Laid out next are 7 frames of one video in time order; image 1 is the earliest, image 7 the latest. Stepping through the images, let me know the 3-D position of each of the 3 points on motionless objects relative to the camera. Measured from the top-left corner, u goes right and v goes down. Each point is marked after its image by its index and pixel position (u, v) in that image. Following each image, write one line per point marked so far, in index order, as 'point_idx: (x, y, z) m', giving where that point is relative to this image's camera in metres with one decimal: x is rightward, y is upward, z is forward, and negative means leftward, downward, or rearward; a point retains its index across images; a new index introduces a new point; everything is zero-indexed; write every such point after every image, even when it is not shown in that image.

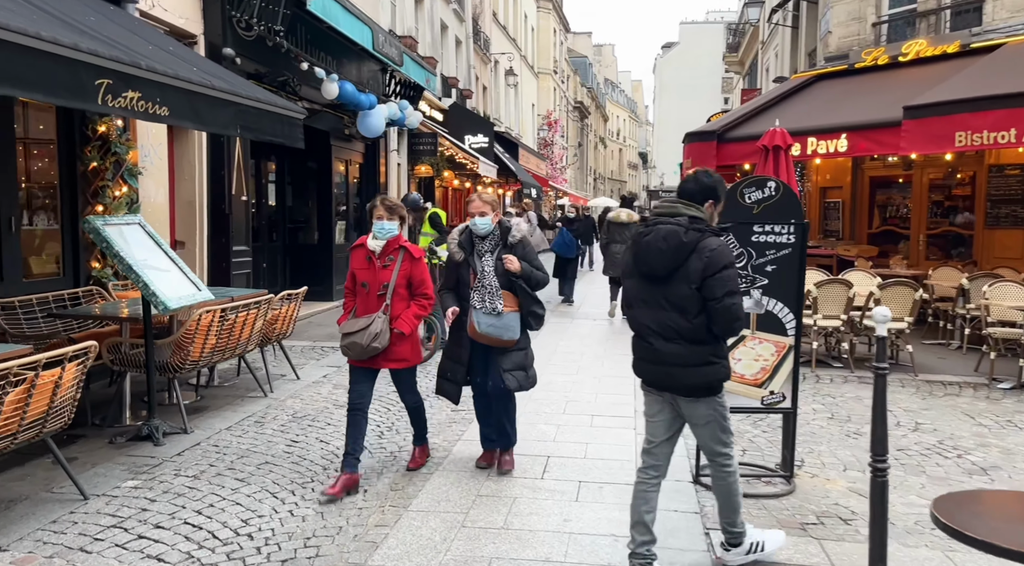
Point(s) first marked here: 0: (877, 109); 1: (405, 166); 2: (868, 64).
0: (+4.7, +2.2, +9.6) m
1: (-2.2, +2.4, +15.4) m
2: (+5.3, +3.3, +11.2) m
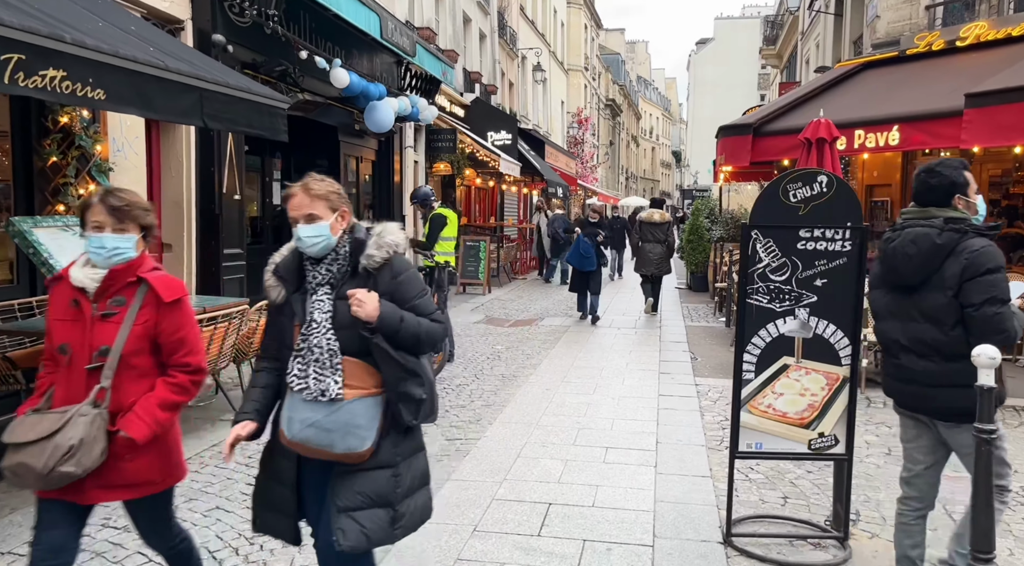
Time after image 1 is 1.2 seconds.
0: (+4.9, +2.1, +8.7) m
1: (-1.8, +2.4, +14.7) m
2: (+5.6, +3.2, +10.2) m
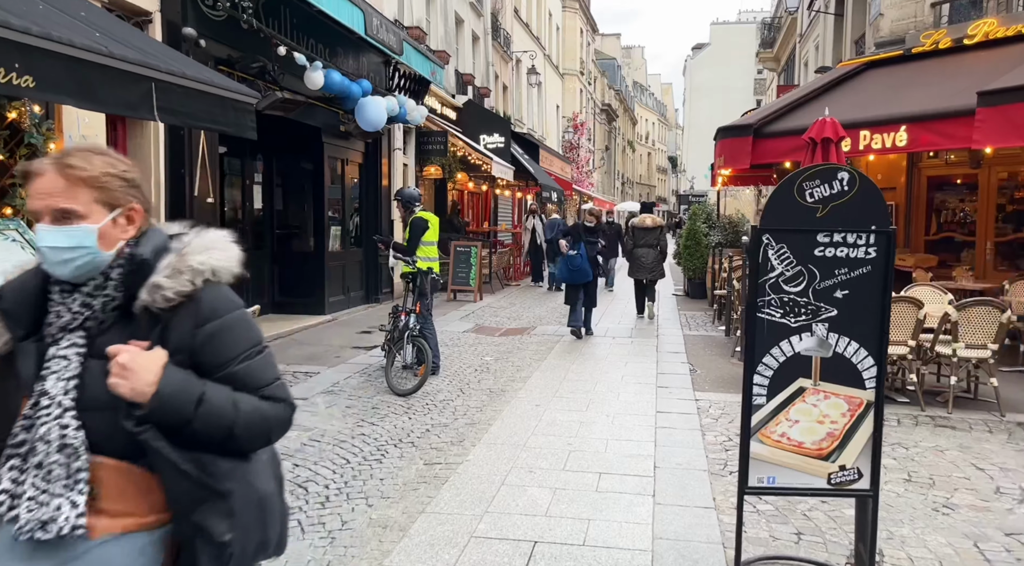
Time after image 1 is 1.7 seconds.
0: (+4.7, +2.1, +8.3) m
1: (-1.9, +2.2, +14.3) m
2: (+5.5, +3.1, +9.9) m
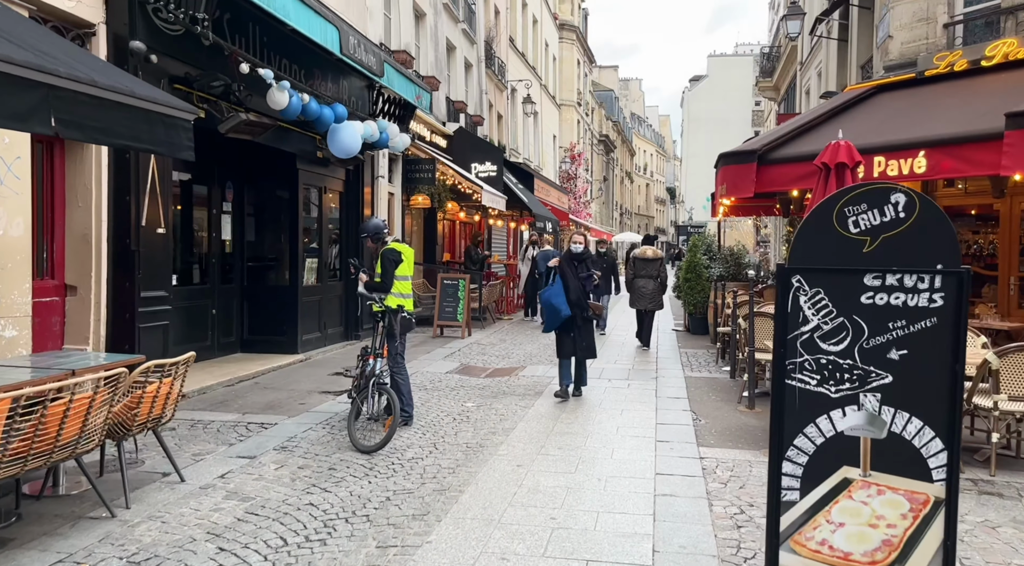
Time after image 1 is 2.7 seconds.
0: (+4.6, +1.7, +7.7) m
1: (-2.1, +1.6, +13.7) m
2: (+5.3, +2.6, +9.3) m
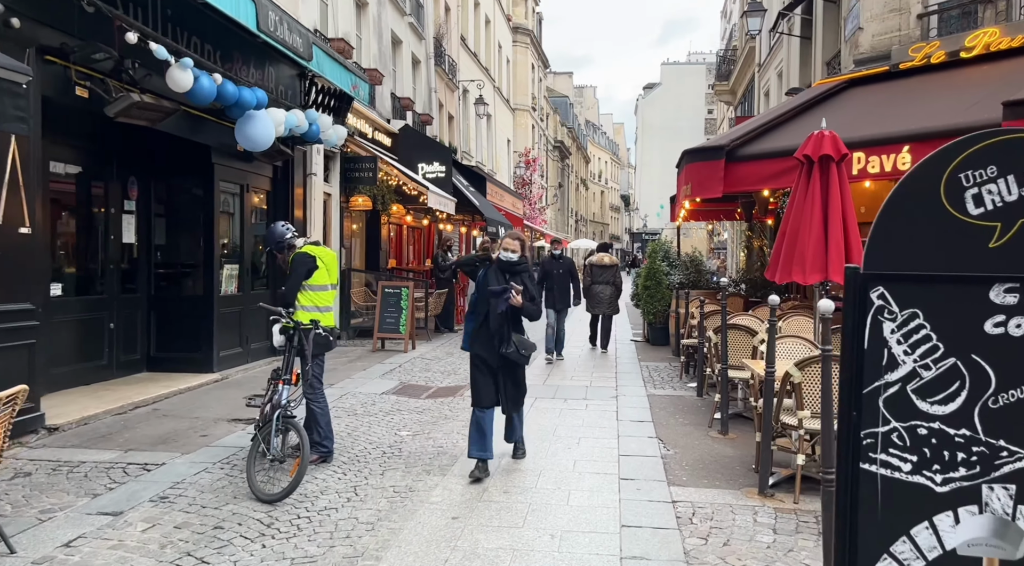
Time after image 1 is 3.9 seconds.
0: (+4.1, +1.6, +7.0) m
1: (-2.9, +1.4, +12.6) m
2: (+4.7, +2.6, +8.6) m
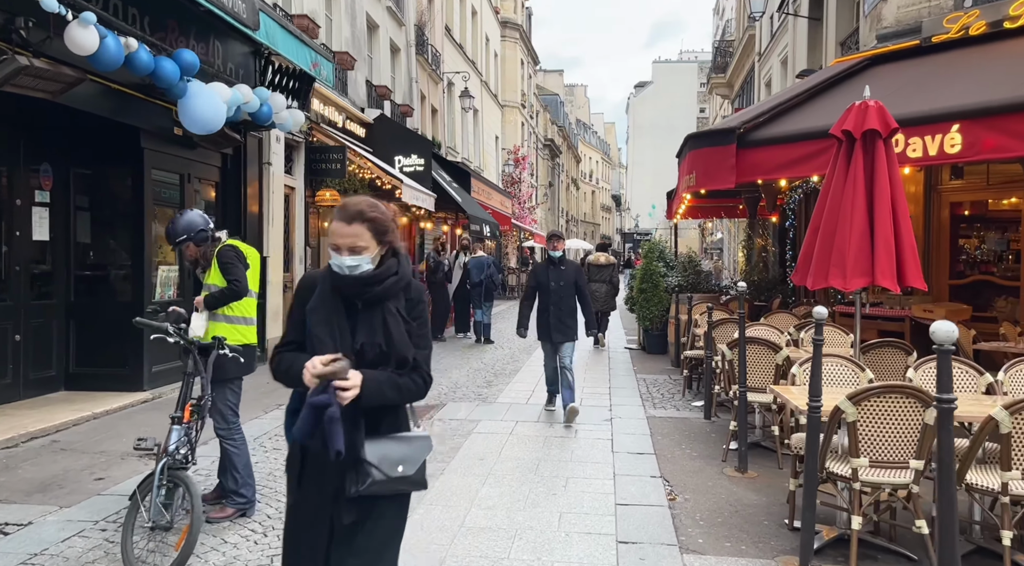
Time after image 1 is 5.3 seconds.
0: (+3.9, +1.5, +5.9) m
1: (-3.2, +1.4, +11.4) m
2: (+4.5, +2.5, +7.5) m
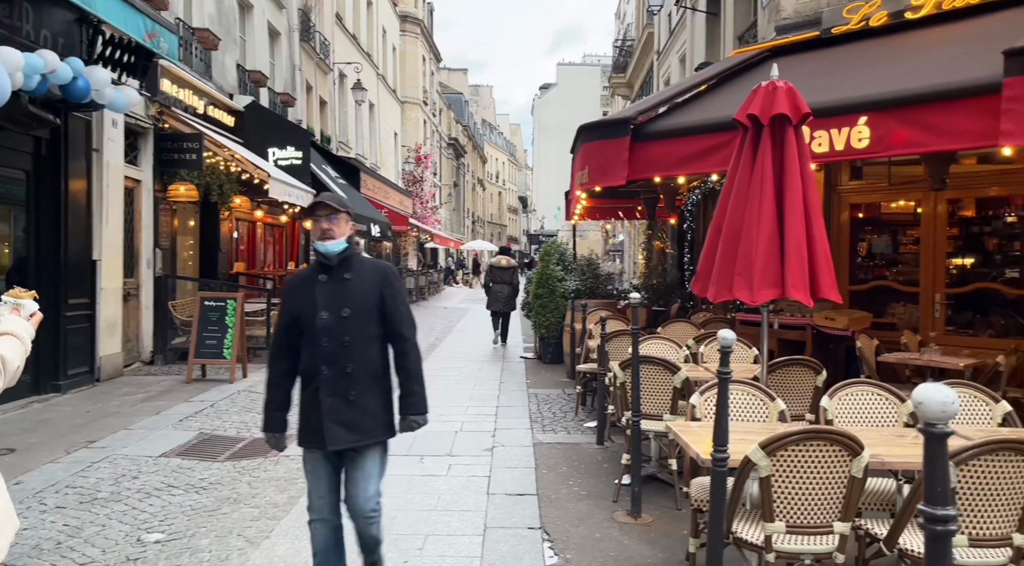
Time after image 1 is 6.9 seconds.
0: (+2.9, +1.5, +5.4) m
1: (-4.8, +1.3, +9.9) m
2: (+3.3, +2.5, +7.1) m
